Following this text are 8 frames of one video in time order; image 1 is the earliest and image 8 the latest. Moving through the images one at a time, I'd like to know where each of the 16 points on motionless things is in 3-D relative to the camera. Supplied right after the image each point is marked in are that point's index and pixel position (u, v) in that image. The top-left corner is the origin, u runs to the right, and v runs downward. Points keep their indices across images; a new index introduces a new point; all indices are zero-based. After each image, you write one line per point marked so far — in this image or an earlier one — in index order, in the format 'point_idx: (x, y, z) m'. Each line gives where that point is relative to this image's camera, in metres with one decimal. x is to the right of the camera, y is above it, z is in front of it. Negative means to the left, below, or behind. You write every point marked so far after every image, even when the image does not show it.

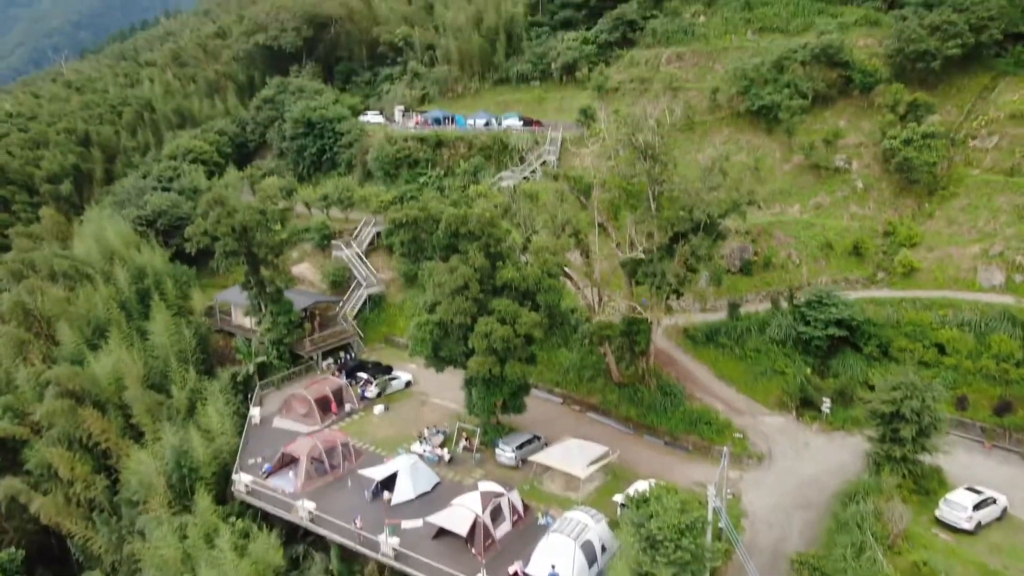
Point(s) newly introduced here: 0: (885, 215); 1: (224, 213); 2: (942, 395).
0: (+11.6, +2.2, +18.0) m
1: (-7.8, +2.1, +16.1) m
2: (+8.4, -2.1, +11.7) m
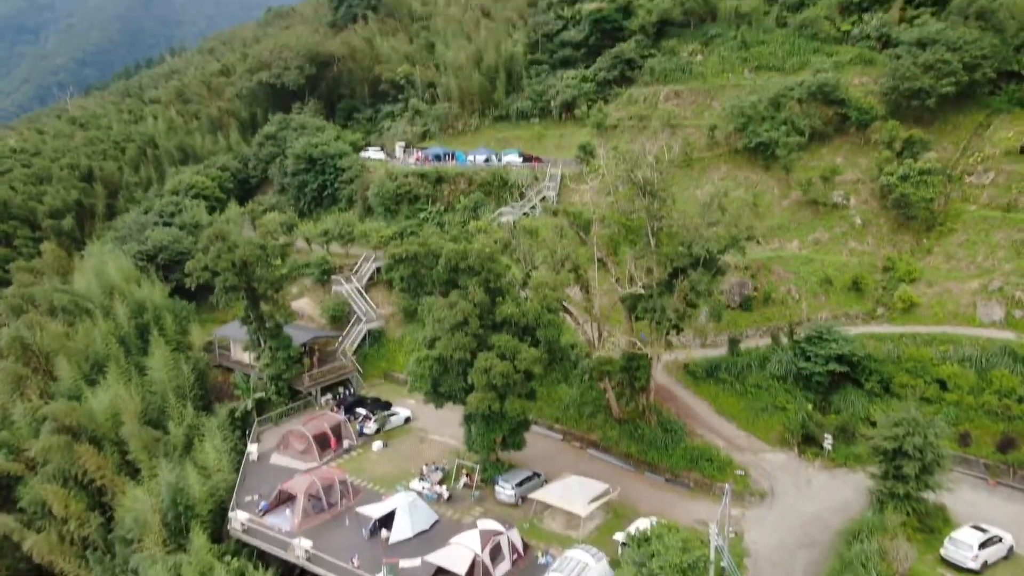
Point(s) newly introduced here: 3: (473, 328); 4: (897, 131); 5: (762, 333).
0: (+11.6, +1.1, +18.2) m
1: (-7.8, +1.1, +16.1) m
2: (+8.5, -2.8, +11.6) m
3: (-0.9, -0.8, +12.7) m
4: (+12.8, +5.1, +19.2) m
5: (+7.2, -1.3, +17.0) m
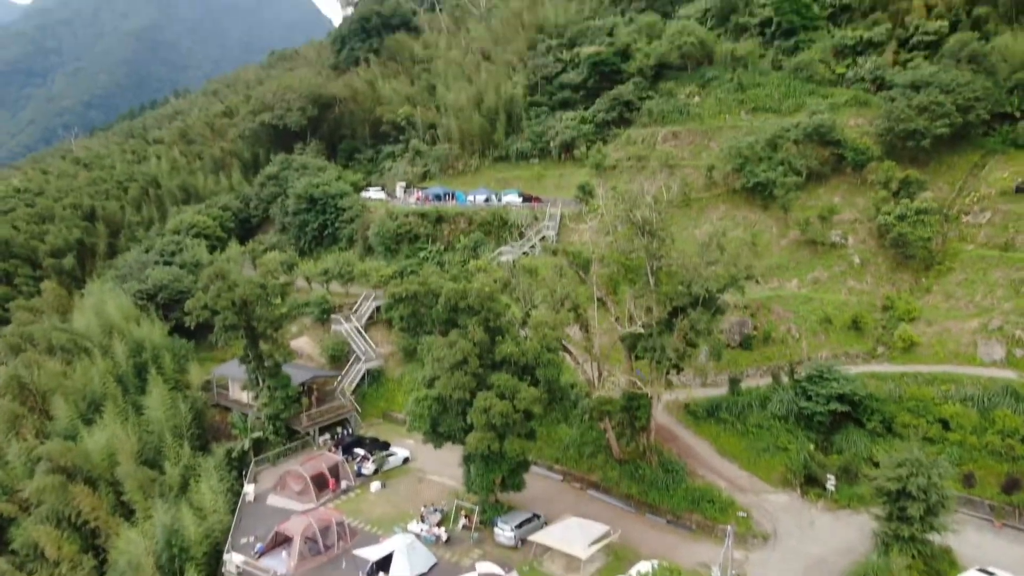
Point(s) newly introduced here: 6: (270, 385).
0: (+11.6, 0.0, +18.2) m
1: (-7.9, 0.0, +16.2) m
2: (+8.5, -3.5, +11.4) m
3: (-0.9, -1.7, +12.6) m
4: (+12.8, +3.8, +19.6) m
5: (+7.2, -2.4, +16.9) m
6: (-6.8, -2.7, +16.7) m
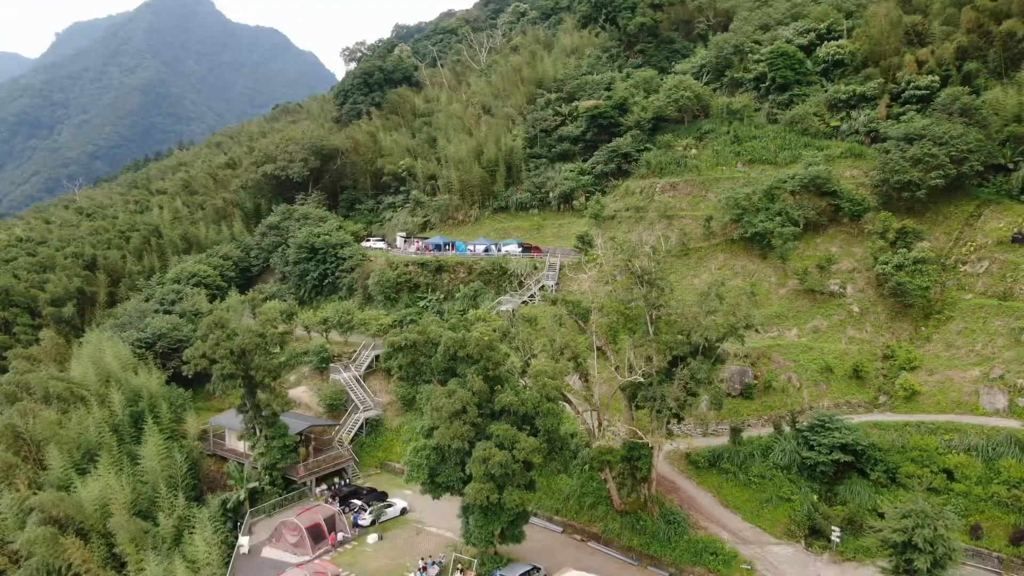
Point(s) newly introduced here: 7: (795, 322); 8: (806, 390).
0: (+11.5, -1.5, +18.3) m
1: (-7.9, -1.3, +16.2) m
2: (+8.5, -4.5, +11.2) m
3: (-0.9, -2.7, +12.5) m
4: (+12.8, +2.2, +19.9) m
5: (+7.1, -3.8, +16.8) m
6: (-6.8, -4.1, +16.5) m
7: (+9.3, -1.1, +19.4) m
8: (+8.6, -3.0, +17.2) m
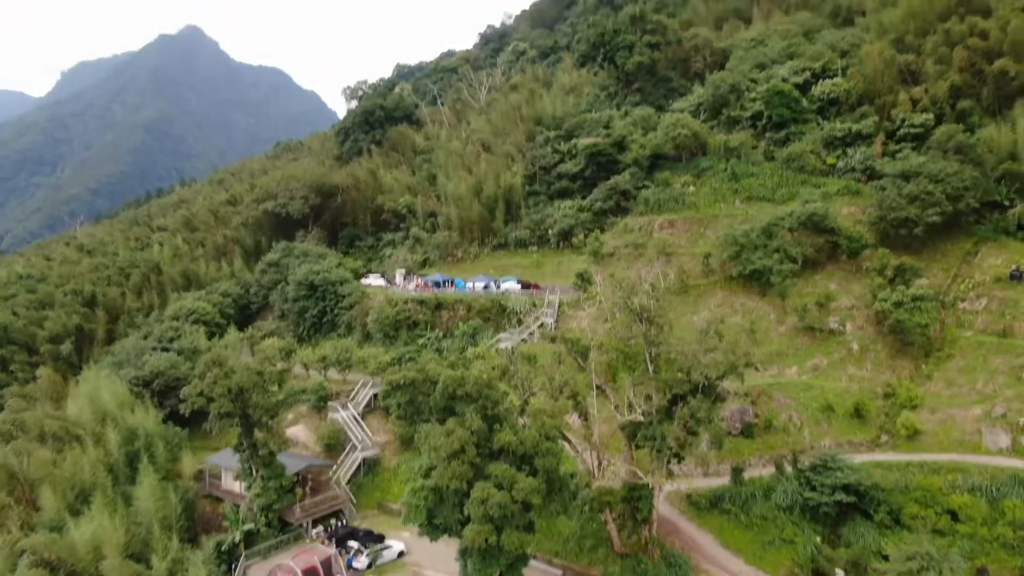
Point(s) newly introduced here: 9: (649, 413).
0: (+11.5, -2.7, +18.3) m
1: (-7.9, -2.4, +16.1) m
2: (+8.4, -5.2, +11.1) m
3: (-0.9, -3.6, +12.4) m
4: (+12.7, +1.0, +20.1) m
5: (+7.1, -4.9, +16.6) m
6: (-6.8, -5.1, +16.3) m
7: (+9.3, -2.3, +19.4) m
8: (+8.5, -4.1, +17.1) m
9: (+3.2, -2.9, +13.7) m
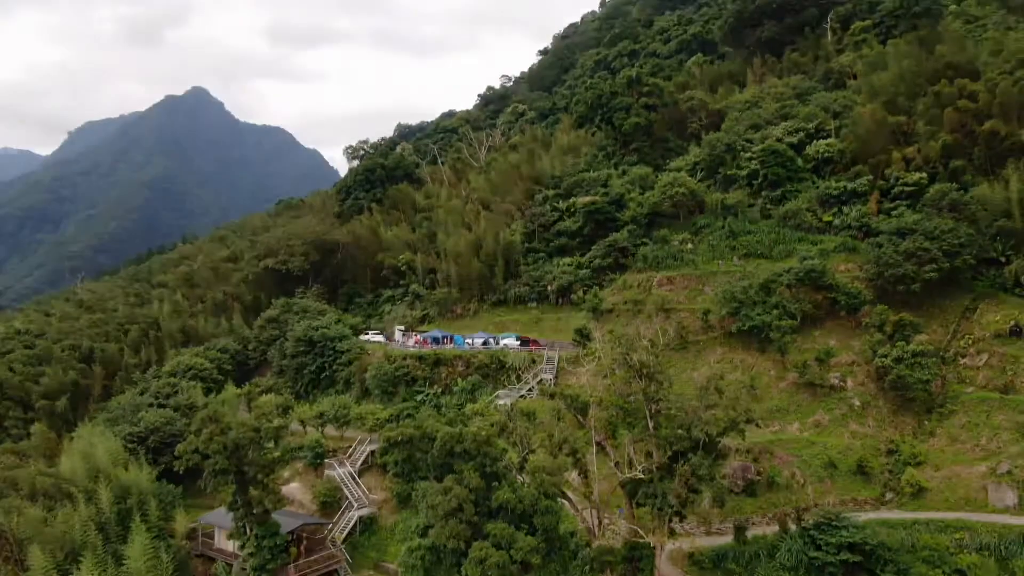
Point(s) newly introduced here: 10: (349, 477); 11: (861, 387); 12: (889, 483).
0: (+11.4, -4.4, +18.2) m
1: (-7.9, -3.8, +16.0) m
2: (+8.4, -6.2, +10.7) m
3: (-0.9, -4.7, +12.2) m
4: (+12.7, -0.9, +20.4) m
5: (+7.1, -6.4, +16.3) m
6: (-6.9, -6.6, +15.9) m
7: (+9.2, -4.2, +19.4) m
8: (+8.5, -5.6, +16.9) m
9: (+3.1, -4.1, +13.5) m
10: (-5.5, -6.3, +19.8) m
11: (+11.4, -3.2, +19.5) m
12: (+10.5, -5.4, +16.5) m
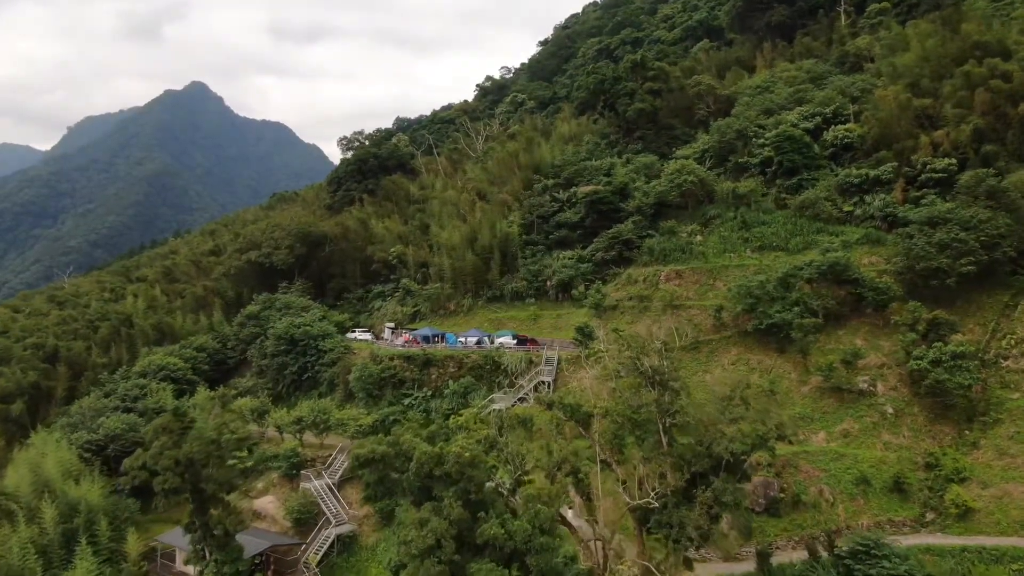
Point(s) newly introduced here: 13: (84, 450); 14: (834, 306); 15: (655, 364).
0: (+11.3, -4.2, +16.3) m
1: (-8.1, -3.7, +14.1) m
2: (+8.2, -6.1, +8.9) m
3: (-1.1, -4.6, +10.3) m
4: (+12.5, -0.8, +18.5) m
5: (+6.9, -6.3, +14.4) m
6: (-7.1, -6.5, +14.0) m
7: (+9.1, -4.0, +17.5) m
8: (+8.3, -5.5, +15.0) m
9: (+3.0, -4.0, +11.7) m
10: (-5.7, -6.1, +17.9) m
11: (+11.2, -3.1, +17.6) m
12: (+10.3, -5.3, +14.6) m
13: (-13.7, -5.2, +19.0) m
14: (+10.6, -0.6, +19.9) m
15: (+2.9, -1.6, +12.2) m
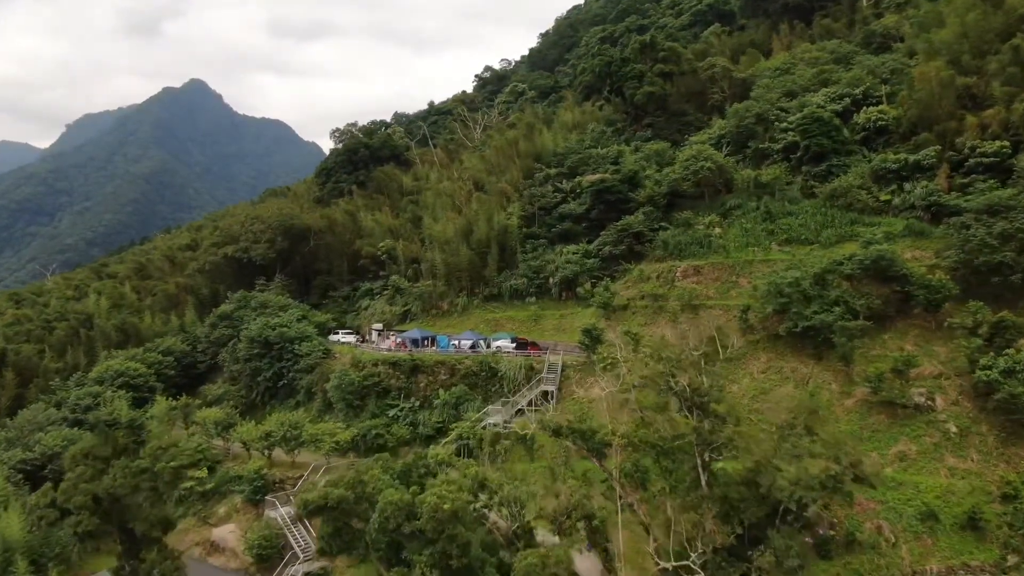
0: (+11.2, -4.2, +13.8) m
1: (-8.2, -3.6, +11.6) m
2: (+8.2, -6.1, +6.3) m
3: (-1.1, -4.5, +7.8) m
4: (+12.5, -0.7, +15.9) m
5: (+6.8, -6.2, +11.9) m
6: (-7.1, -6.4, +11.5) m
7: (+9.0, -3.9, +14.9) m
8: (+8.3, -5.4, +12.5) m
9: (+2.9, -3.9, +9.1) m
10: (-5.7, -6.0, +15.4) m
11: (+11.1, -3.0, +15.1) m
12: (+10.2, -5.2, +12.1) m
13: (-13.8, -5.1, +16.5) m
14: (+10.5, -0.5, +17.3) m
15: (+2.8, -1.5, +9.7) m
